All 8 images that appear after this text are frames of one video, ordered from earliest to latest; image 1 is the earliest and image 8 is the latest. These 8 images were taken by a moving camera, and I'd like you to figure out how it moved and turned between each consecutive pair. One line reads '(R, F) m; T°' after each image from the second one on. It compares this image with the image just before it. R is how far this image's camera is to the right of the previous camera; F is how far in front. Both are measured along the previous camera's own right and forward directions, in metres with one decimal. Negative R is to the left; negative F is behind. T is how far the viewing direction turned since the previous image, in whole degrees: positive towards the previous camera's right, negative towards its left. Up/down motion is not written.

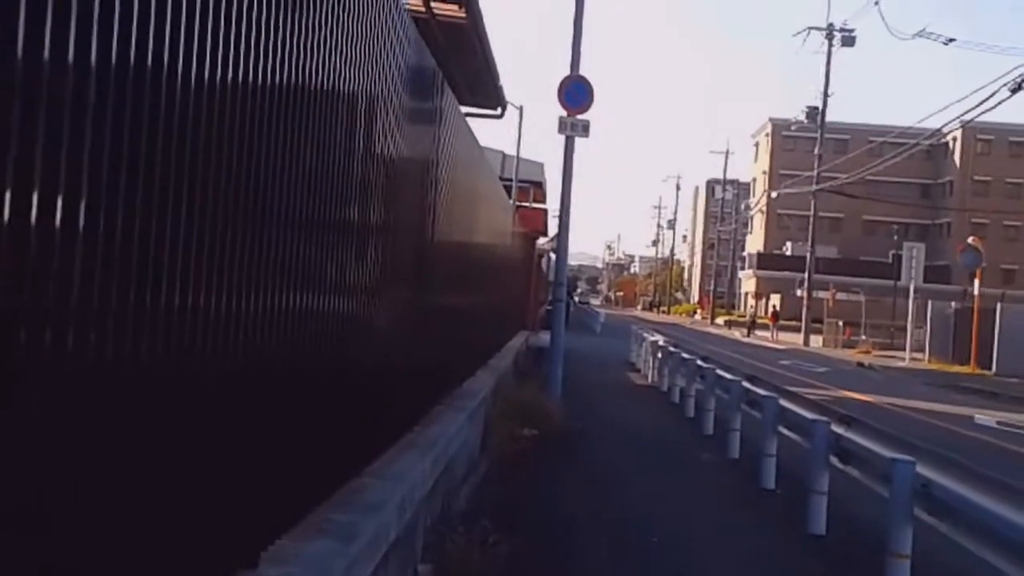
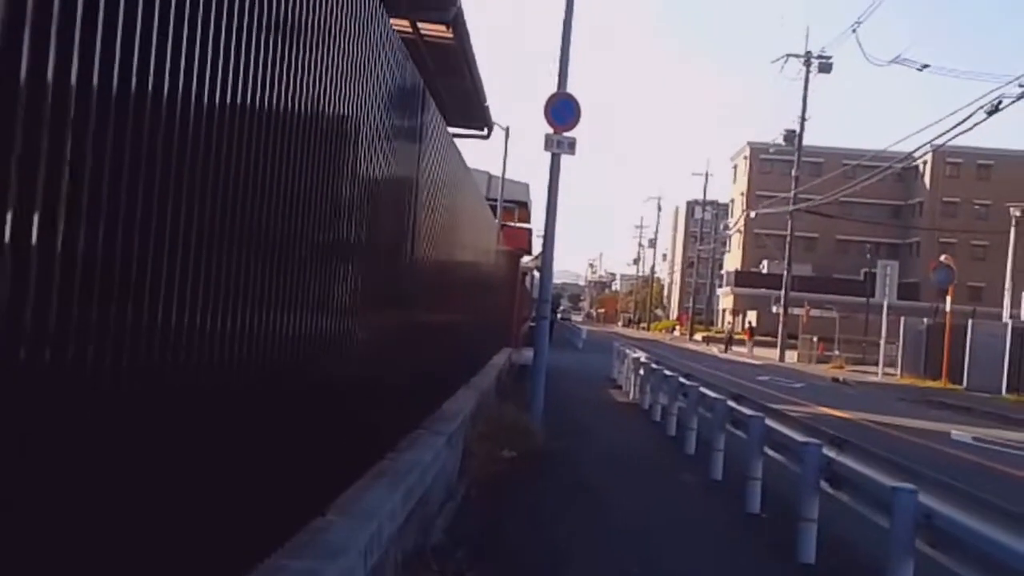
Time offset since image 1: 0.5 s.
(-0.1, -0.5) m; +1°
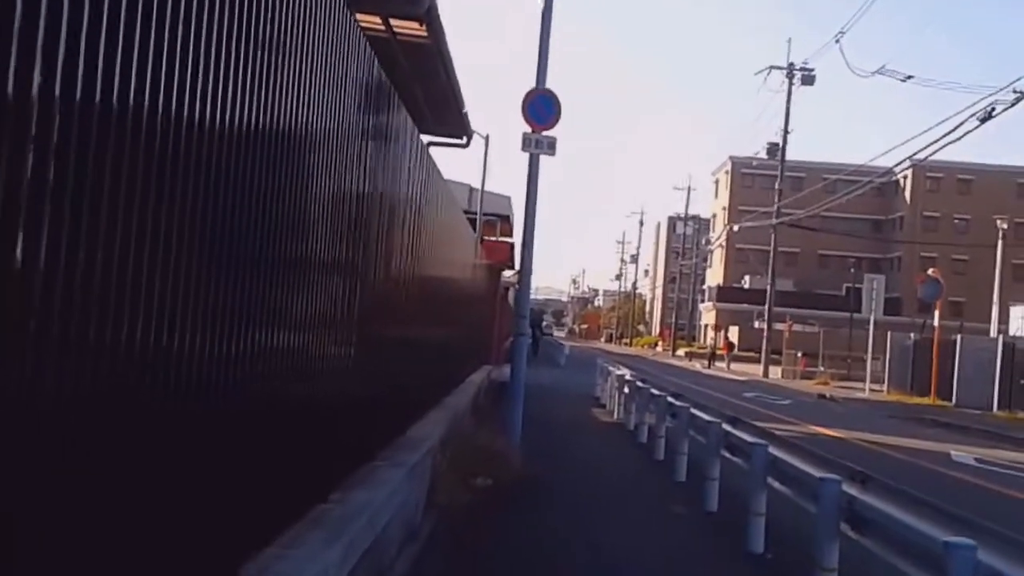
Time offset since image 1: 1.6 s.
(0.0, +0.4) m; +1°
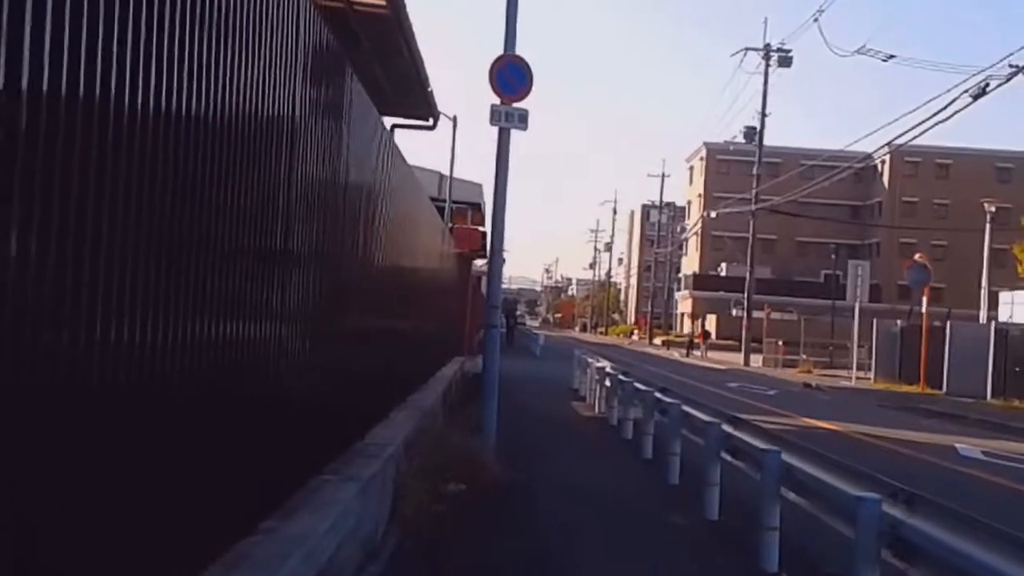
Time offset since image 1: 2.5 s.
(0.0, +0.8) m; +1°
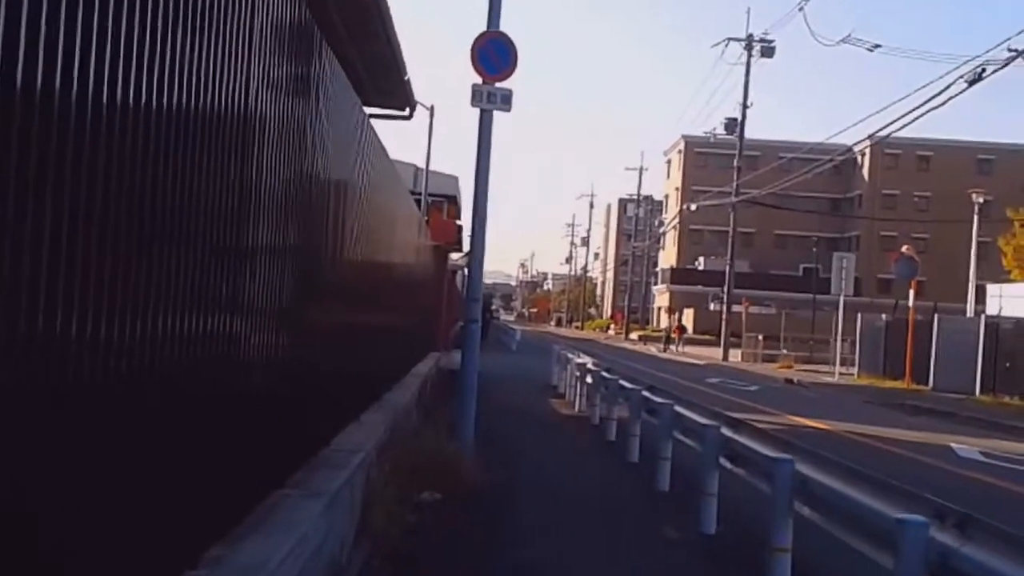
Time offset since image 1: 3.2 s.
(0.0, +0.6) m; +1°
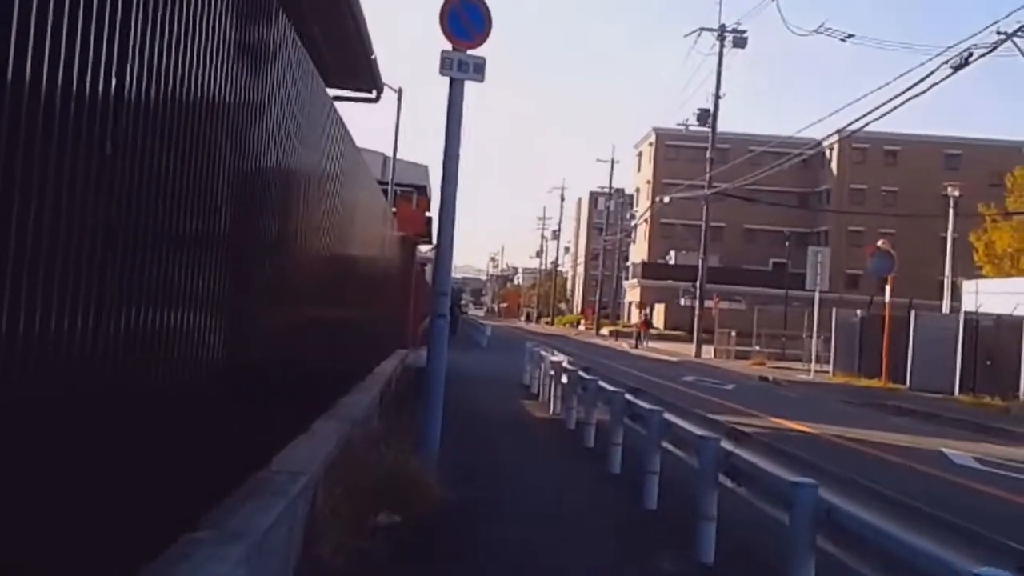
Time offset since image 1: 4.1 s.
(0.0, +0.4) m; +1°
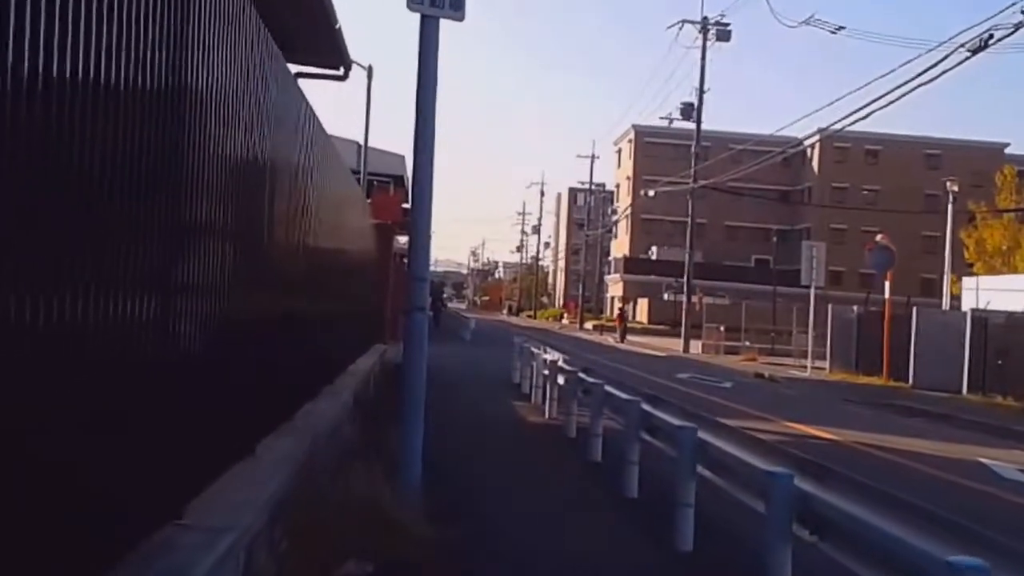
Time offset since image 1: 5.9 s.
(-0.1, +0.9) m; +1°
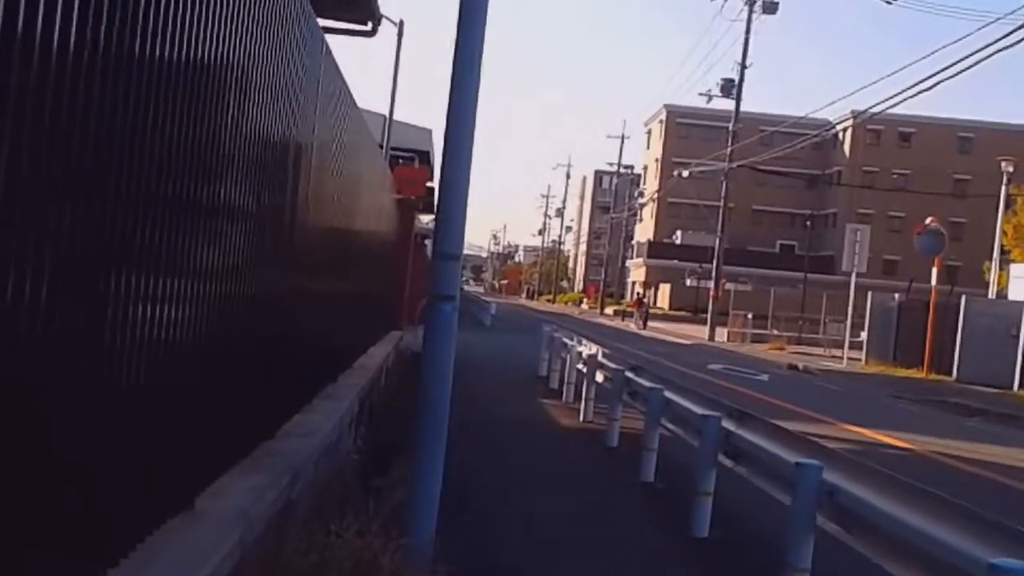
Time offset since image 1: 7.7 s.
(-0.1, +0.9) m; -1°
